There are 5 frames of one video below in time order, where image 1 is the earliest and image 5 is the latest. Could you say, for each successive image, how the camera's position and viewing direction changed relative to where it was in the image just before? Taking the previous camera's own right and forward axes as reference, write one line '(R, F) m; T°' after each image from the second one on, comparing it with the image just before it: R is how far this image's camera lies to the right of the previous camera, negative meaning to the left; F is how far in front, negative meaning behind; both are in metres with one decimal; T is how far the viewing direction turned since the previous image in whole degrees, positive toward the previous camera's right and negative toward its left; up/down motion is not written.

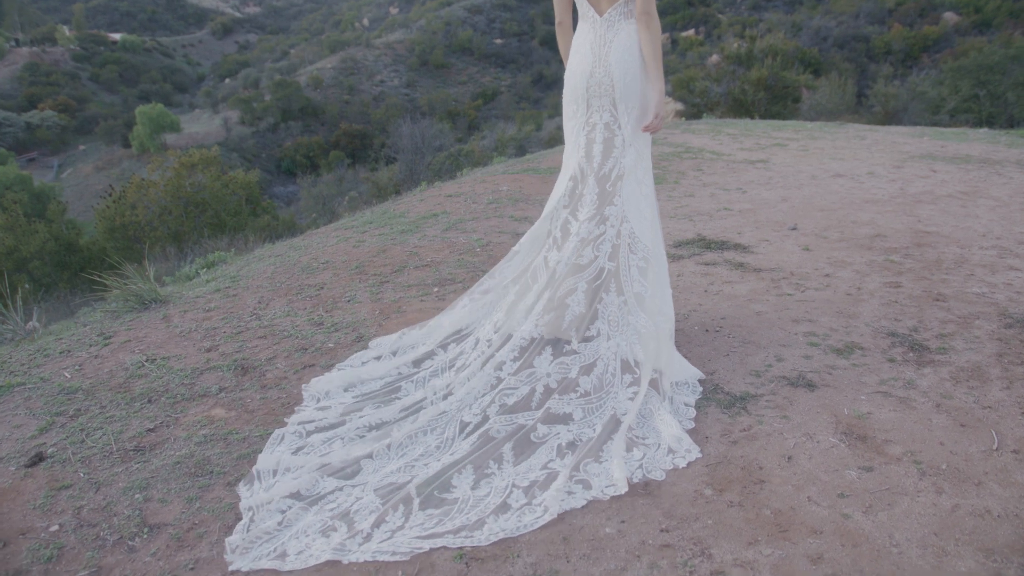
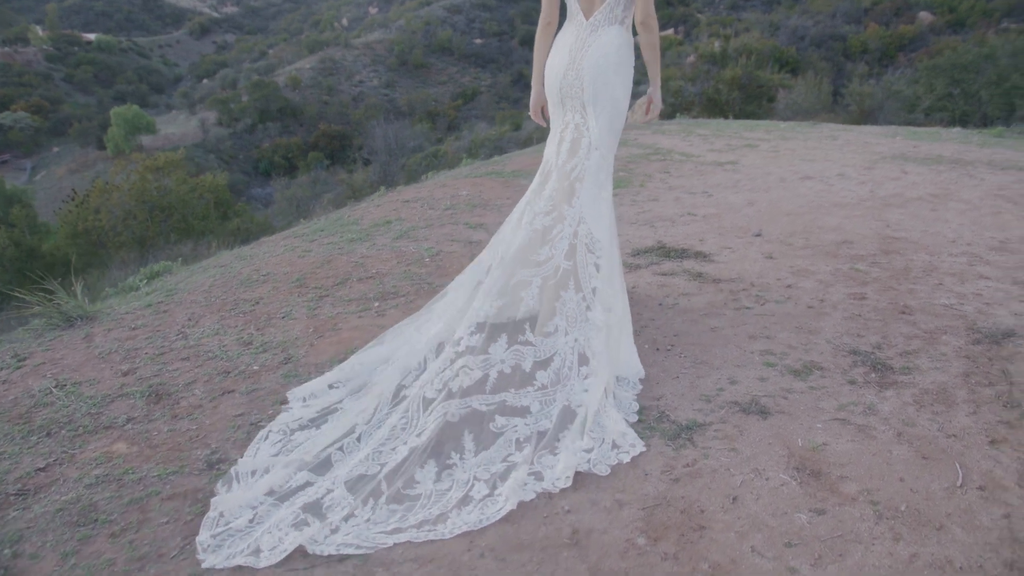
(+0.2, +0.2) m; +1°
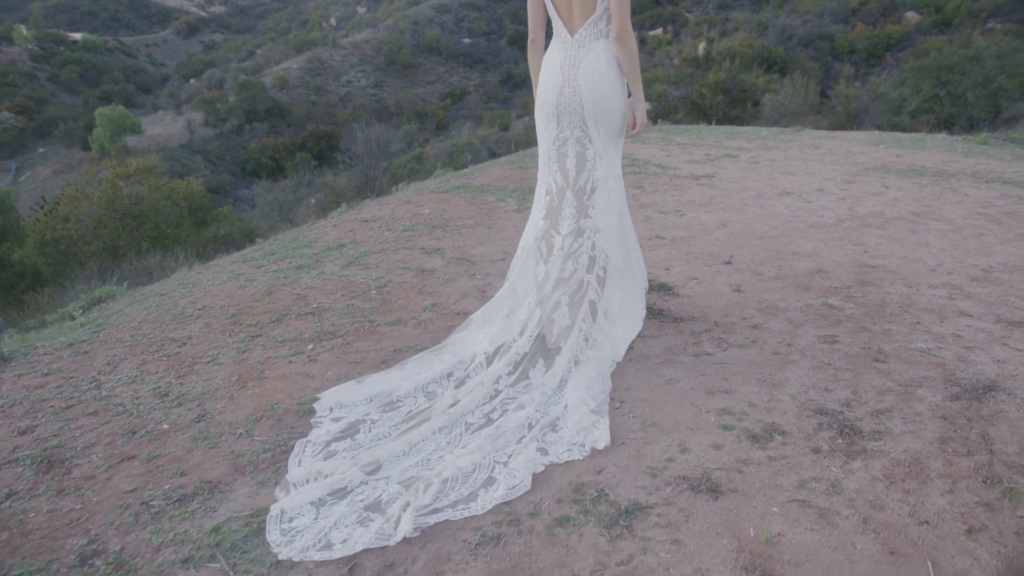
(+0.2, +0.3) m; +1°
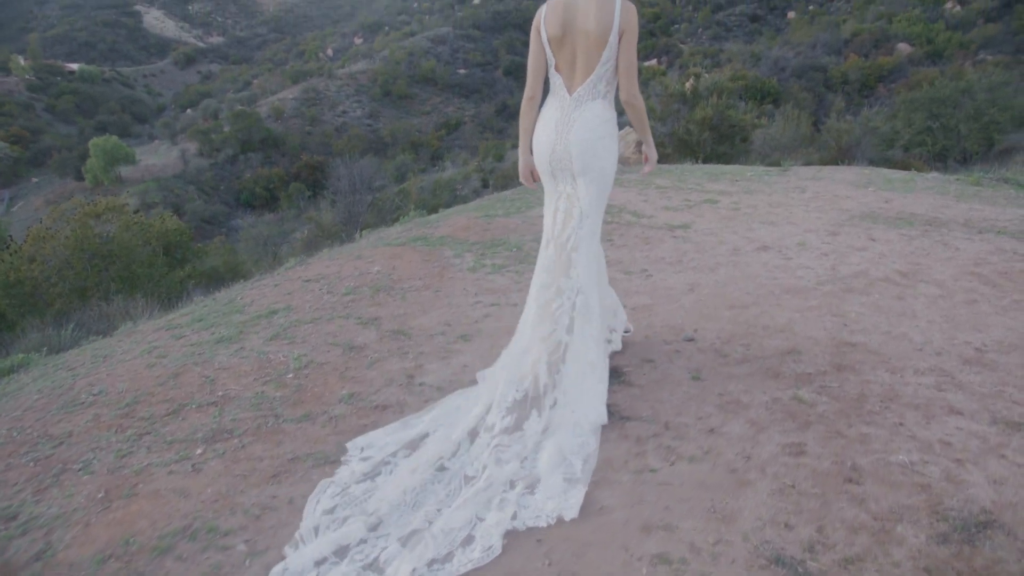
(+0.3, +0.5) m; 0°
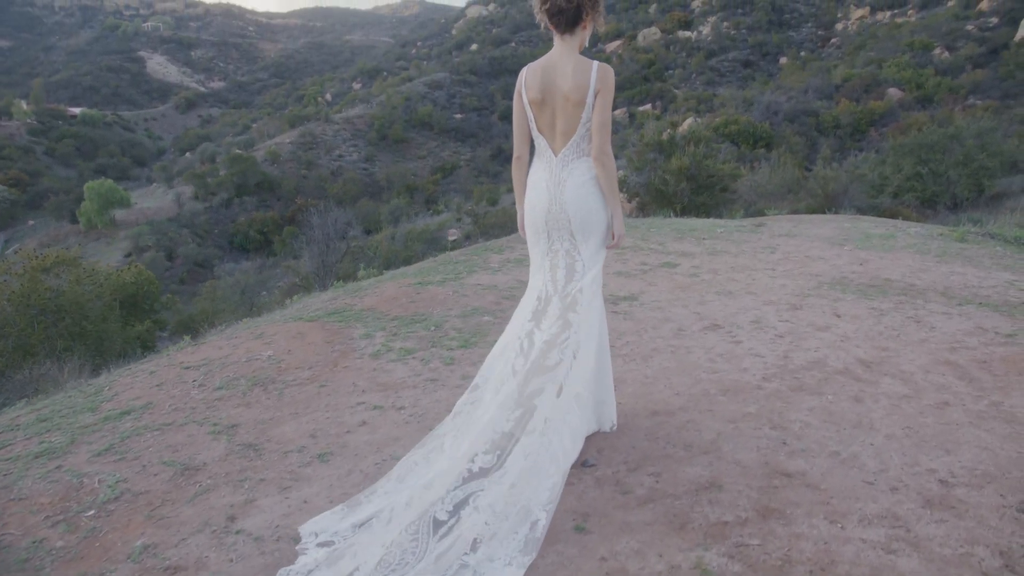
(+0.6, +0.7) m; 0°
